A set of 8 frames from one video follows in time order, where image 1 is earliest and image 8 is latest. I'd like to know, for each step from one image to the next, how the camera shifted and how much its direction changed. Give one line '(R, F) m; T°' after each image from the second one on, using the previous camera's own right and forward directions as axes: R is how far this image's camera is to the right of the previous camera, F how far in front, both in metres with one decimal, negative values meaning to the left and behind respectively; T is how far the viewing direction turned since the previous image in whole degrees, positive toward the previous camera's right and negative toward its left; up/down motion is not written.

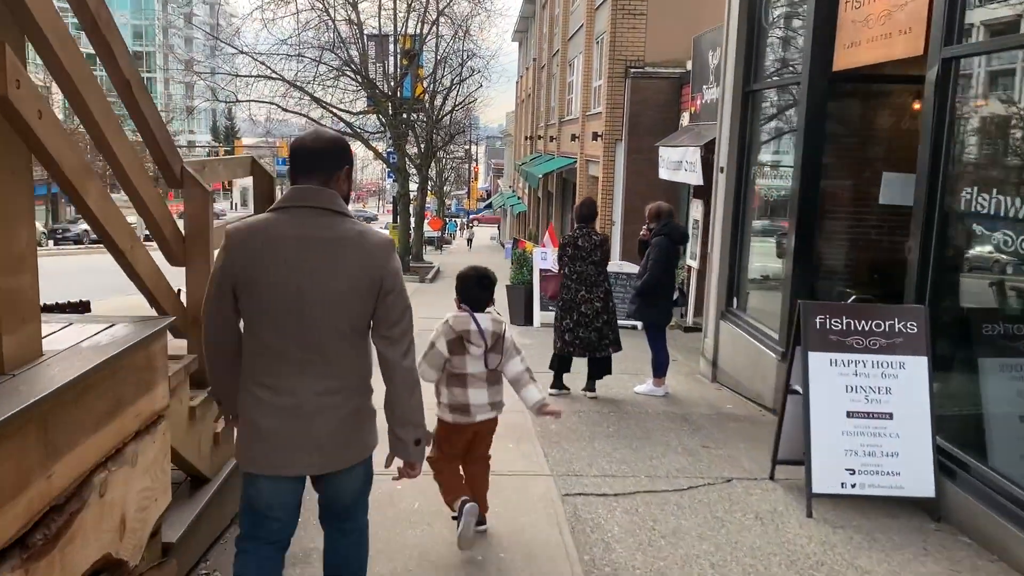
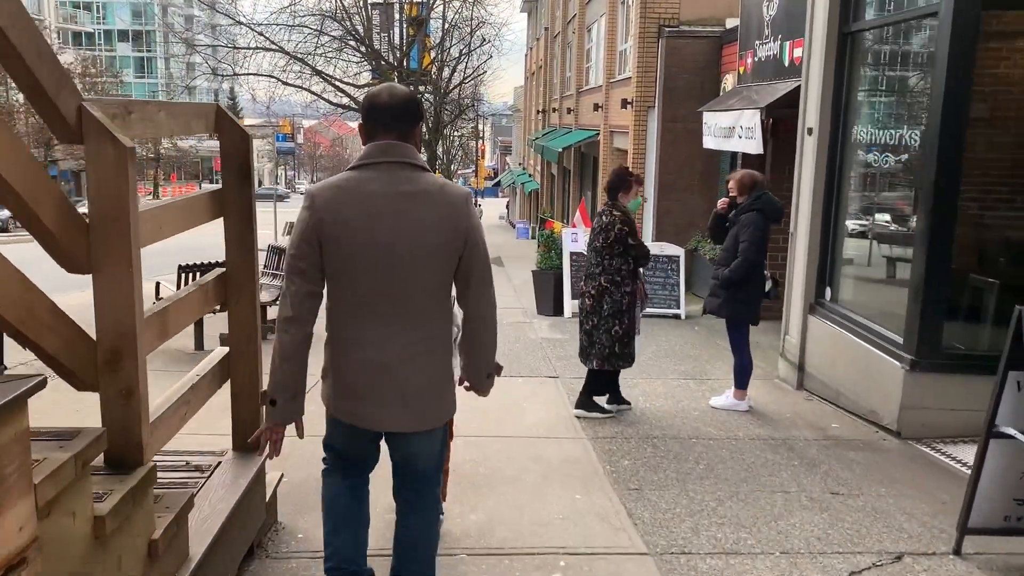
(-0.3, +1.3) m; 0°
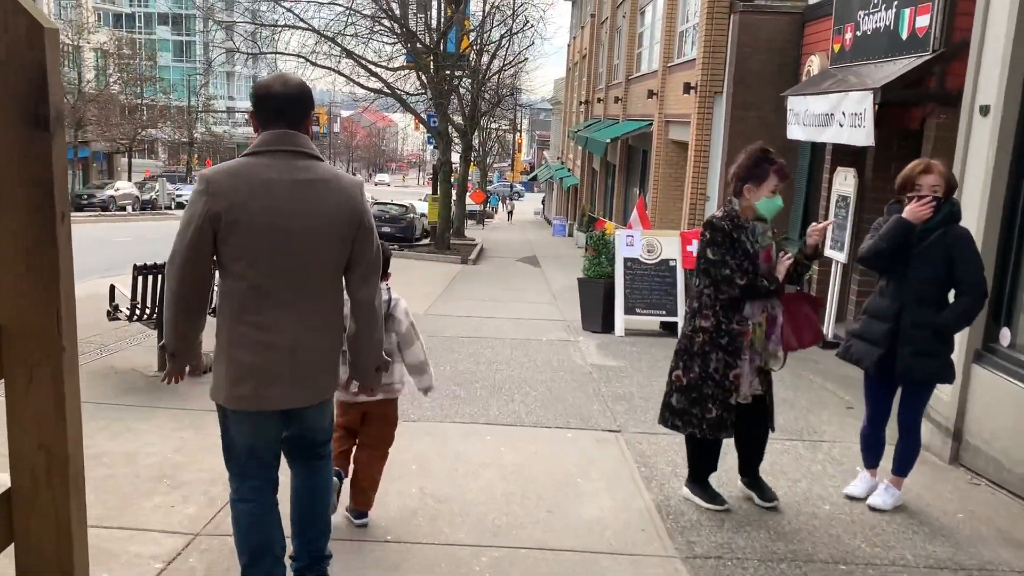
(-0.1, +1.7) m; -2°
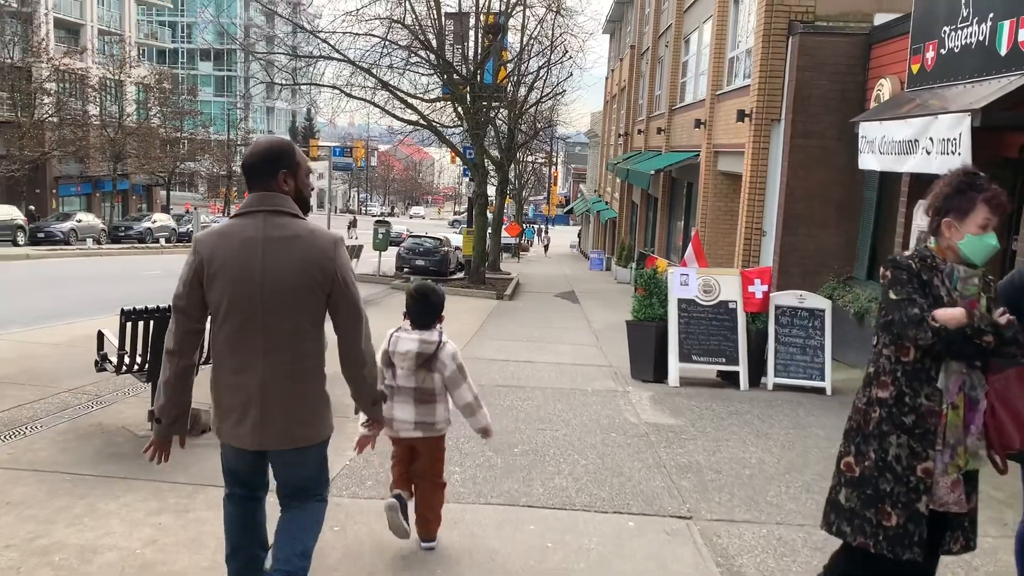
(-0.1, +0.8) m; -2°
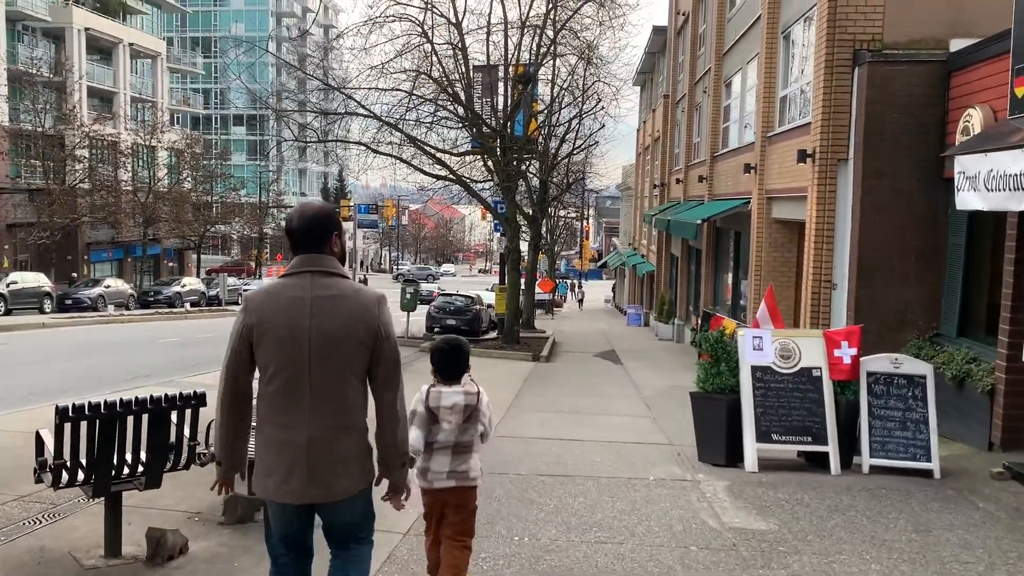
(-0.1, +1.2) m; -2°
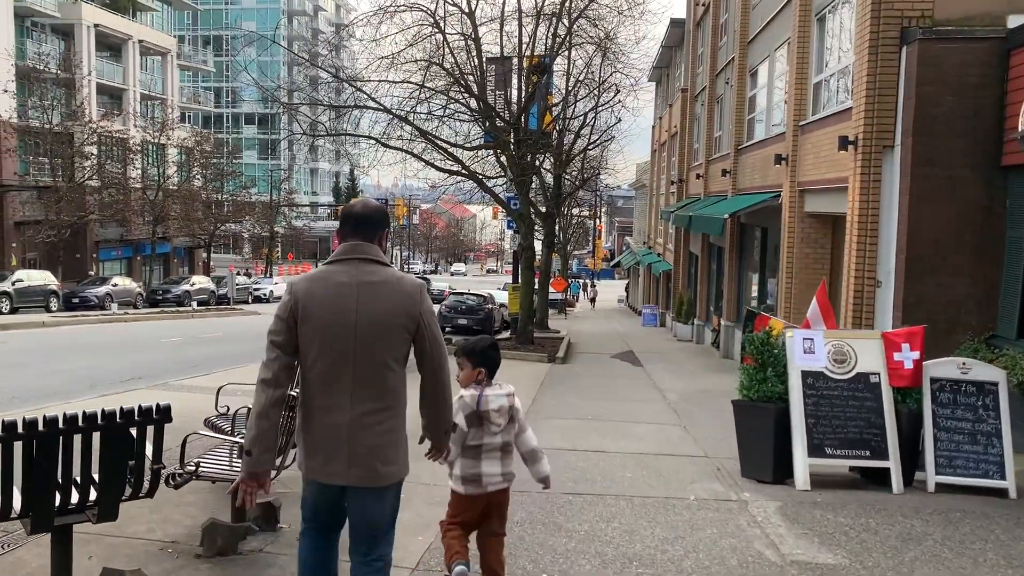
(-0.1, +0.7) m; -1°
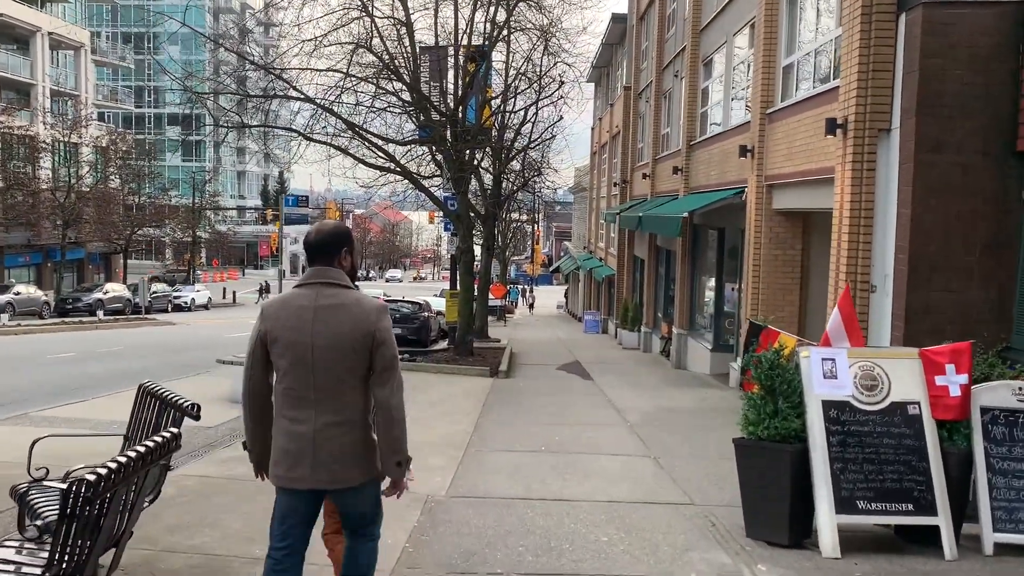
(0.0, +1.5) m; +4°
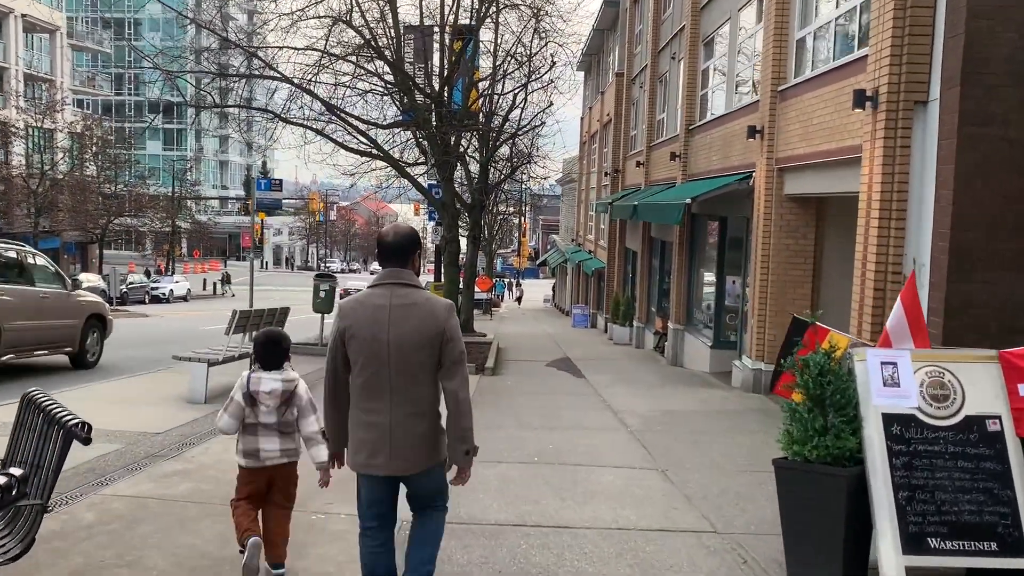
(0.0, +0.9) m; +1°
